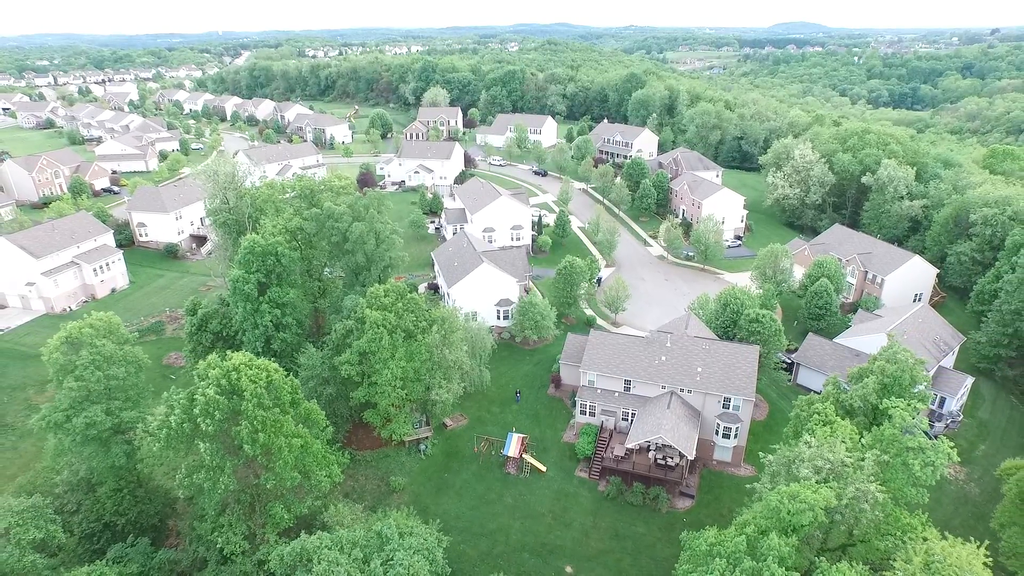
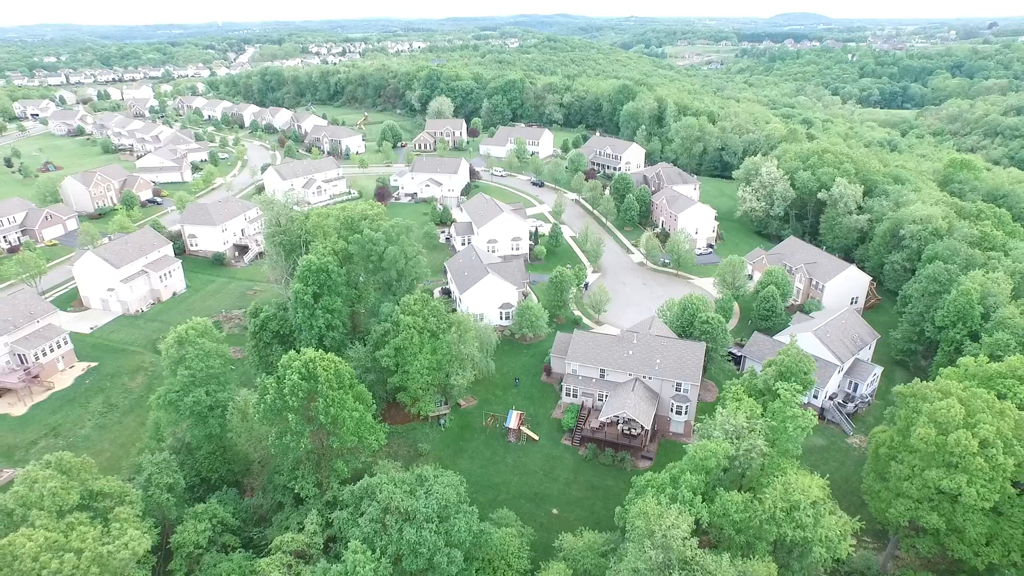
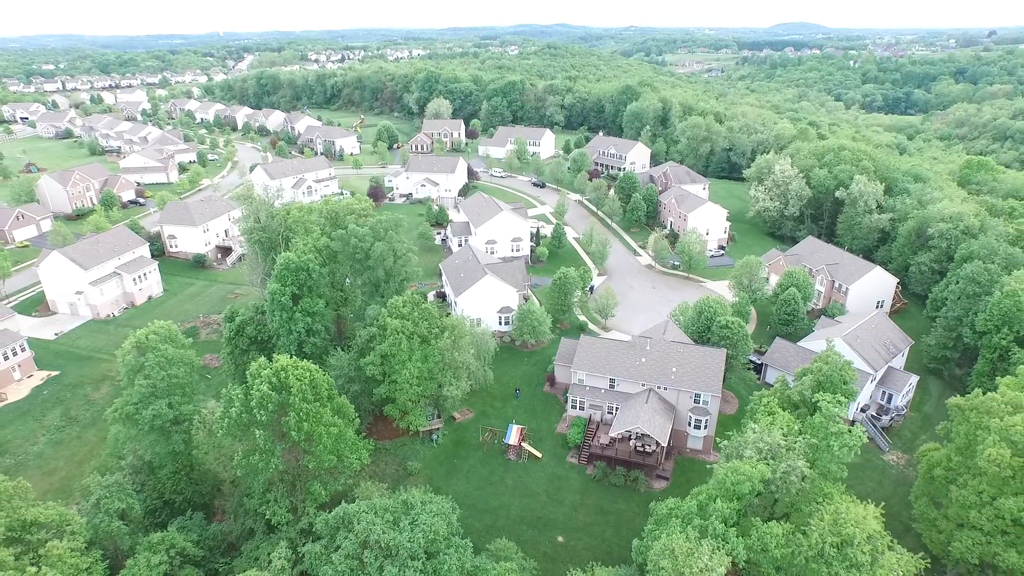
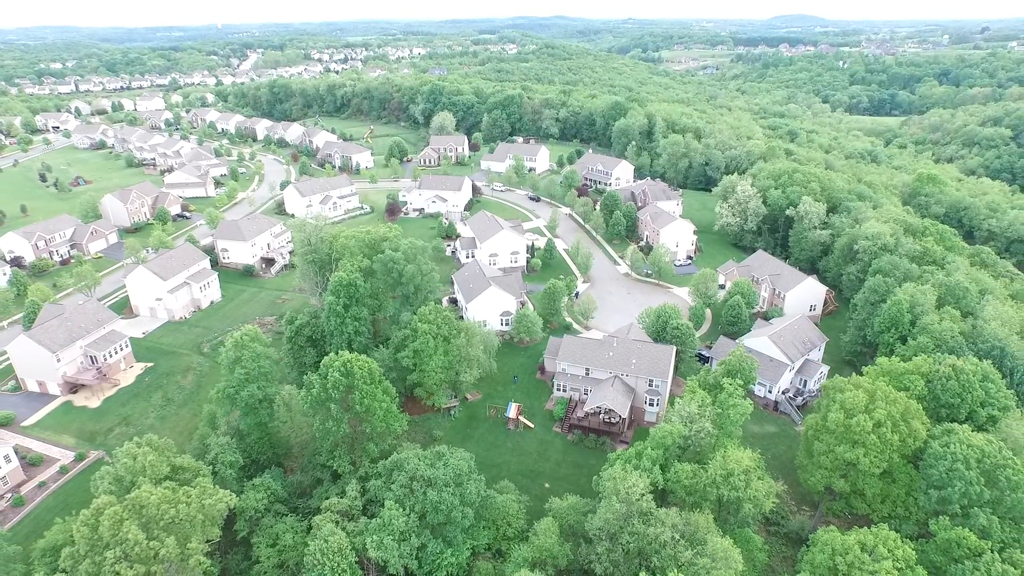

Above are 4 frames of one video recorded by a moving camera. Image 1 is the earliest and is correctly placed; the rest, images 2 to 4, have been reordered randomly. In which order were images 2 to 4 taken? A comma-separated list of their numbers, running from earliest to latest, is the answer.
3, 2, 4
